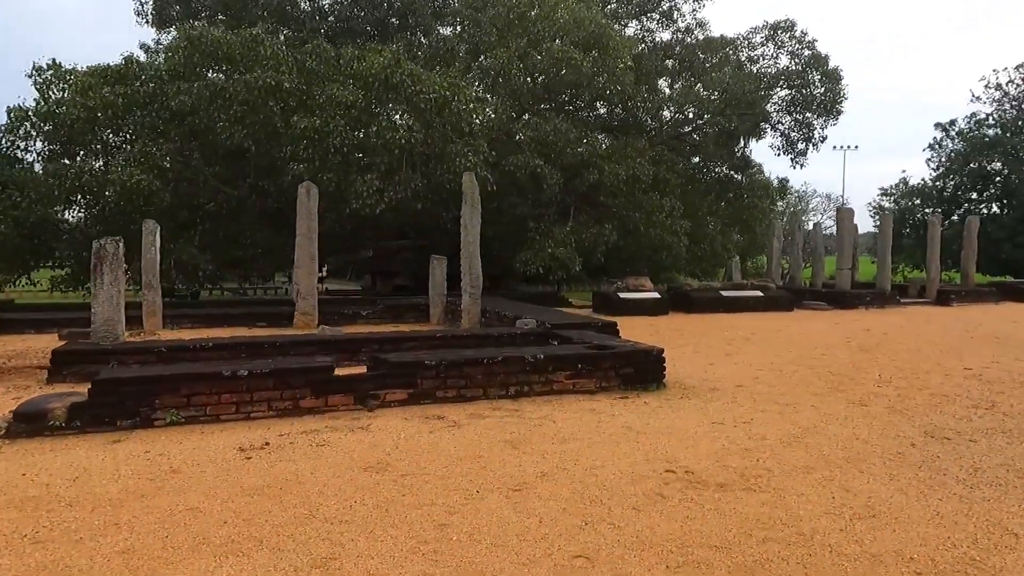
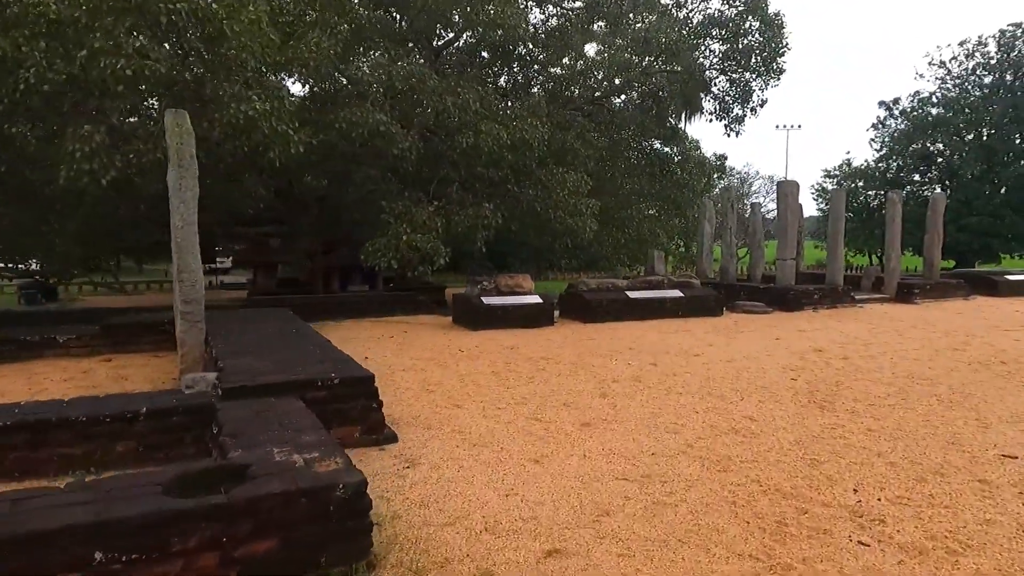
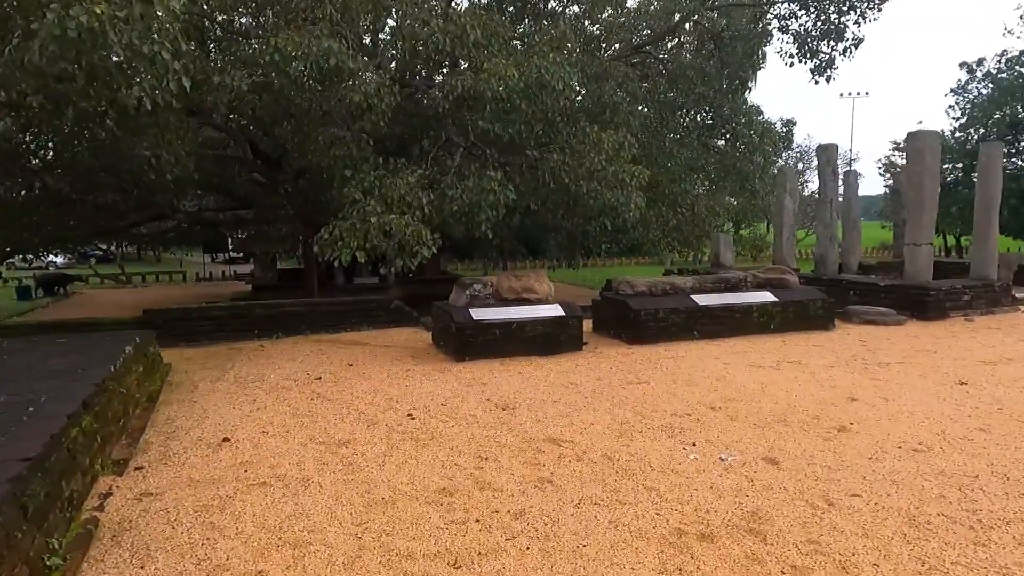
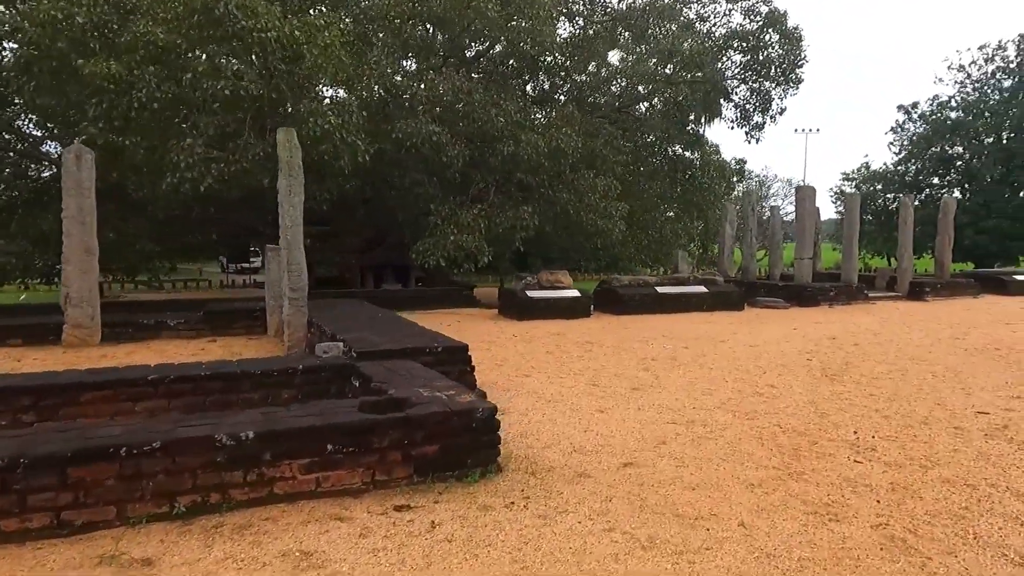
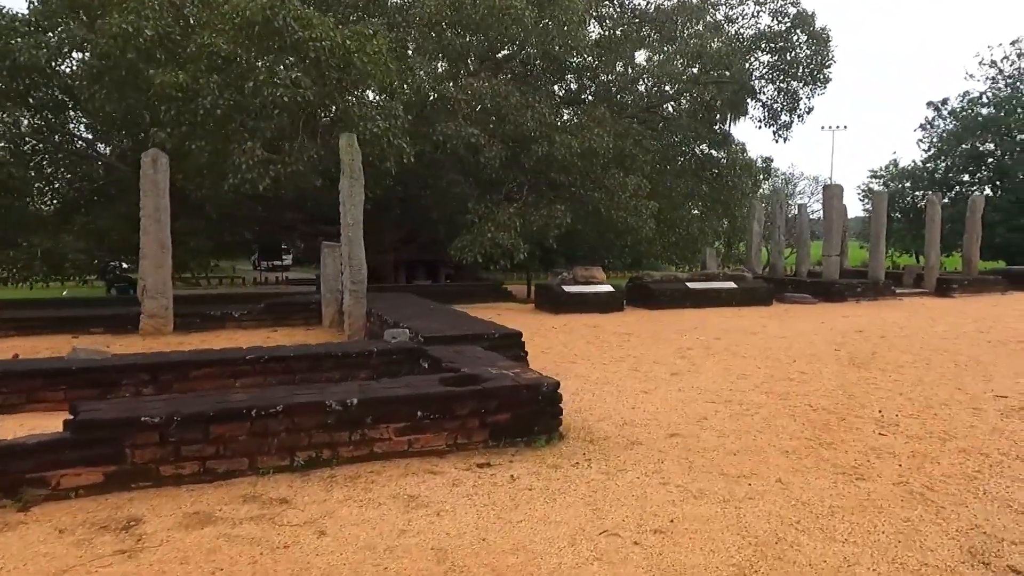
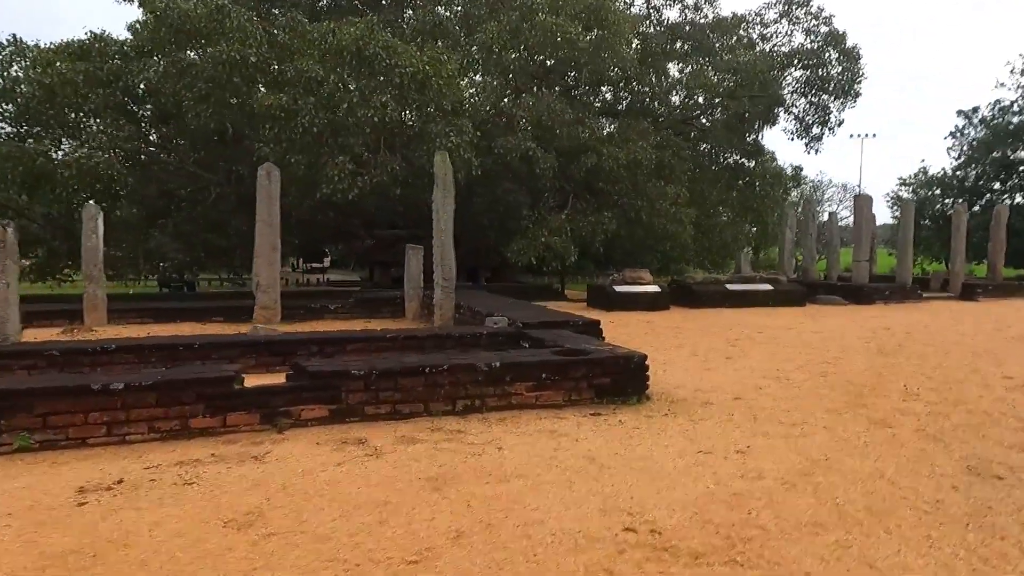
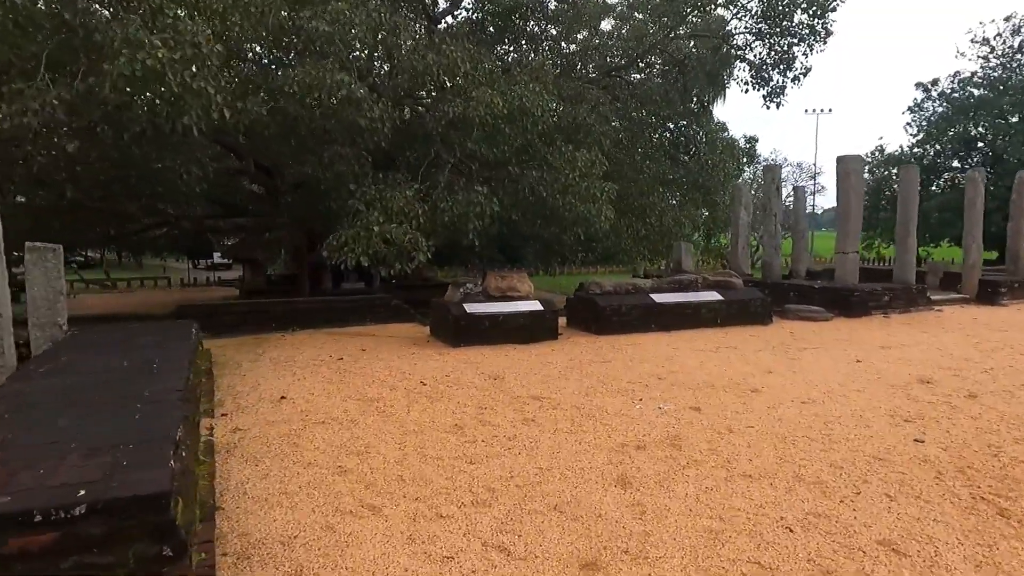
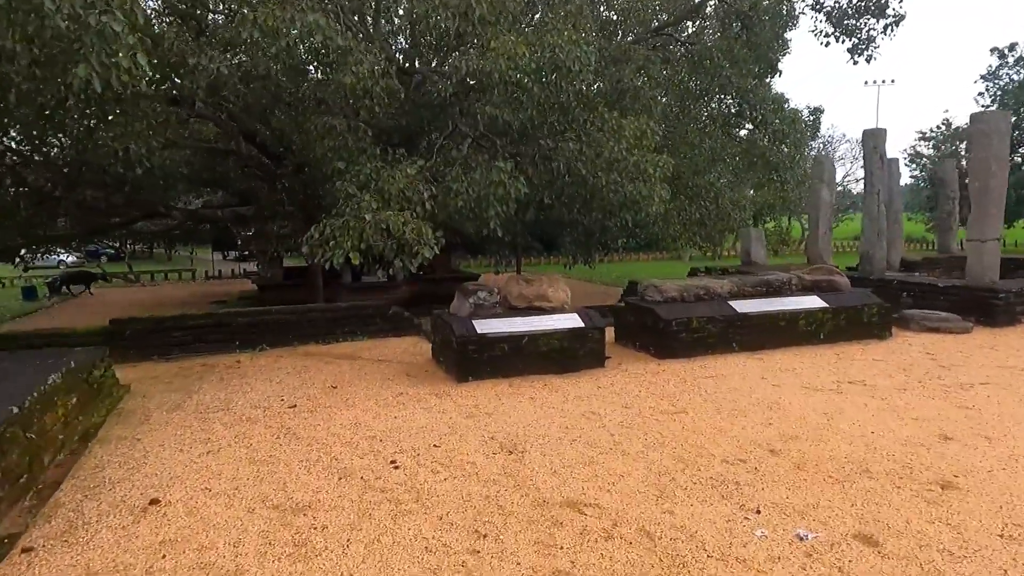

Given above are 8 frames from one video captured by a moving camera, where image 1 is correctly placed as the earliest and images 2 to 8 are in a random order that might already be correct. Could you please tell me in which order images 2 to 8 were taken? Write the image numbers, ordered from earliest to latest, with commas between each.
6, 5, 4, 2, 7, 3, 8
